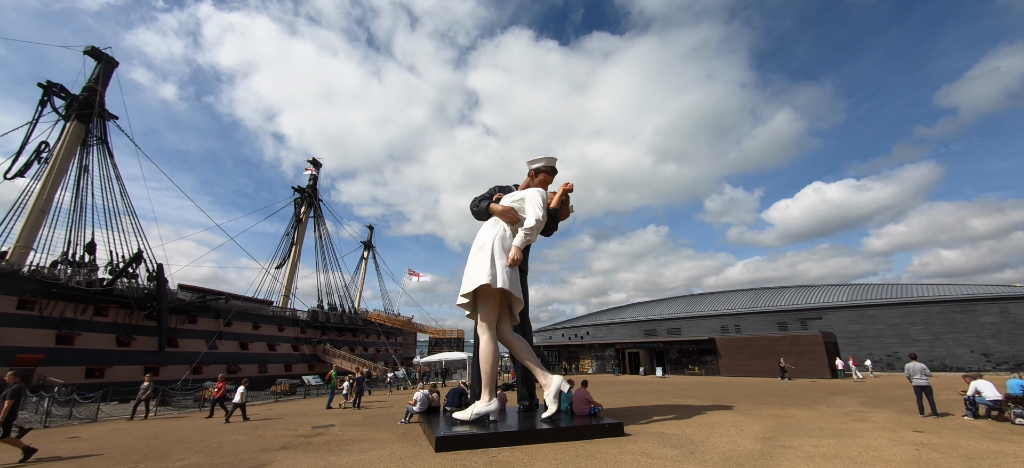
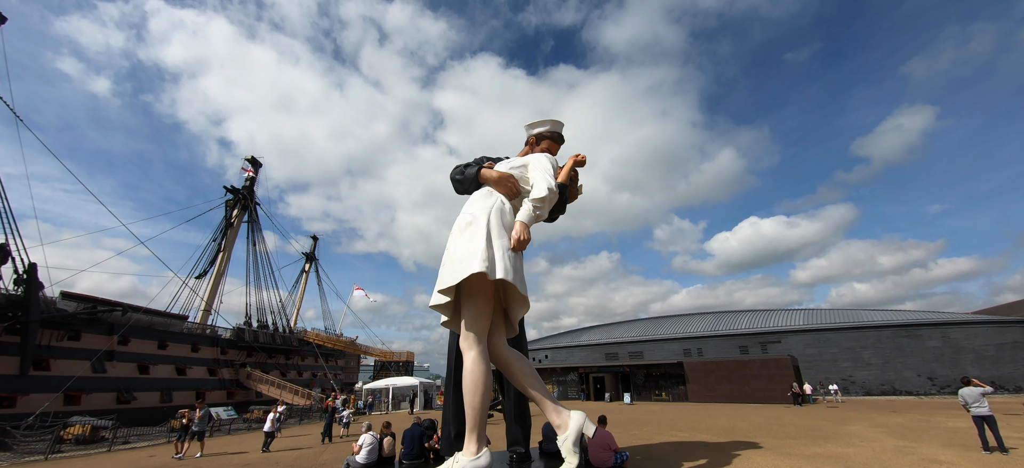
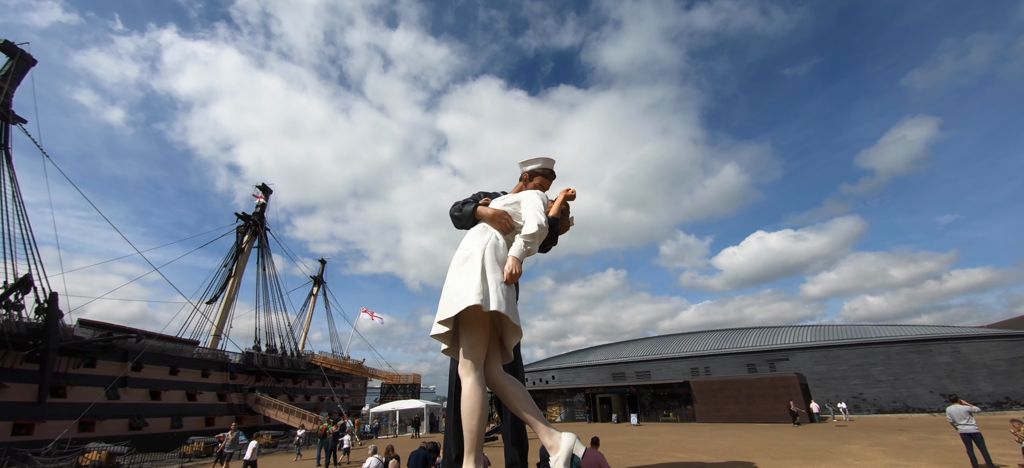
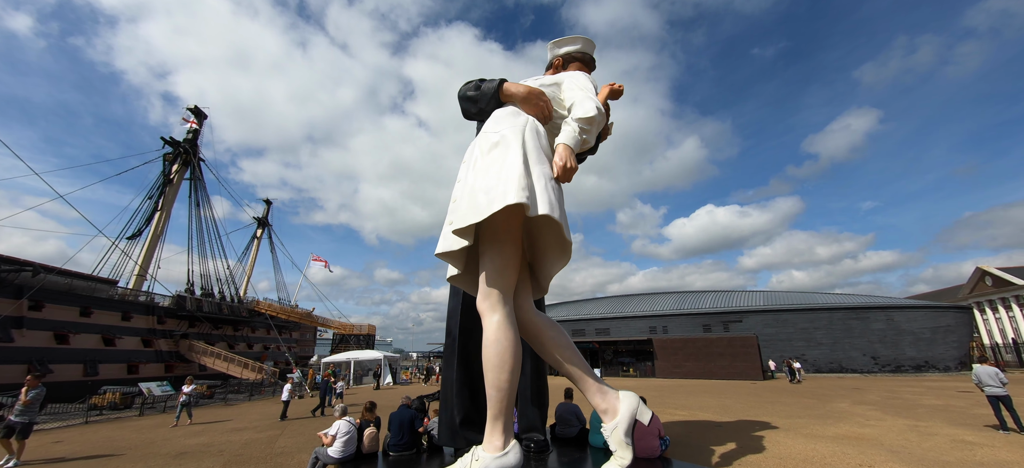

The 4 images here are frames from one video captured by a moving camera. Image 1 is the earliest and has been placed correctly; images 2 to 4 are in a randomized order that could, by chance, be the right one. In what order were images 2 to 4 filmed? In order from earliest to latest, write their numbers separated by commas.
3, 2, 4
